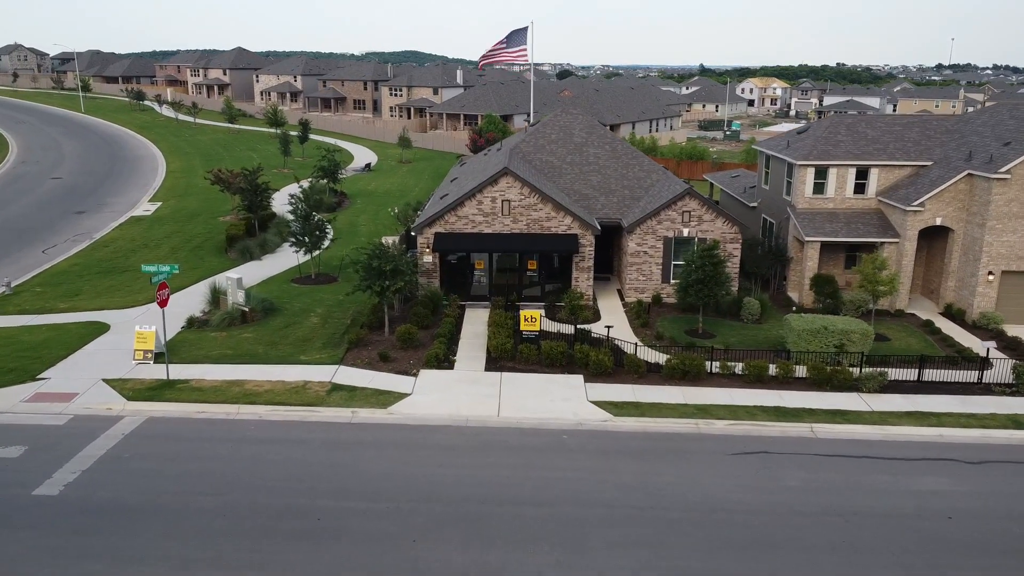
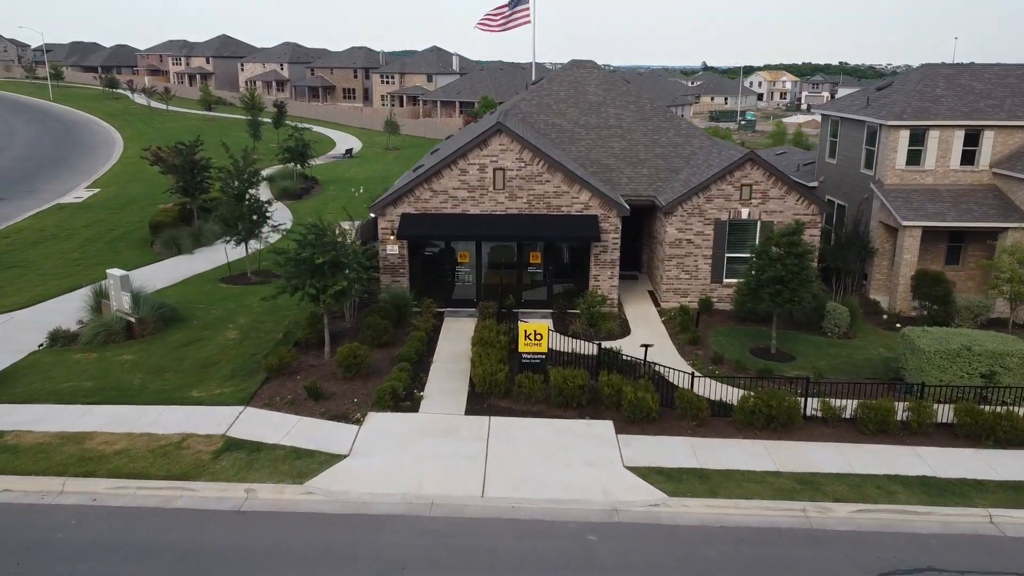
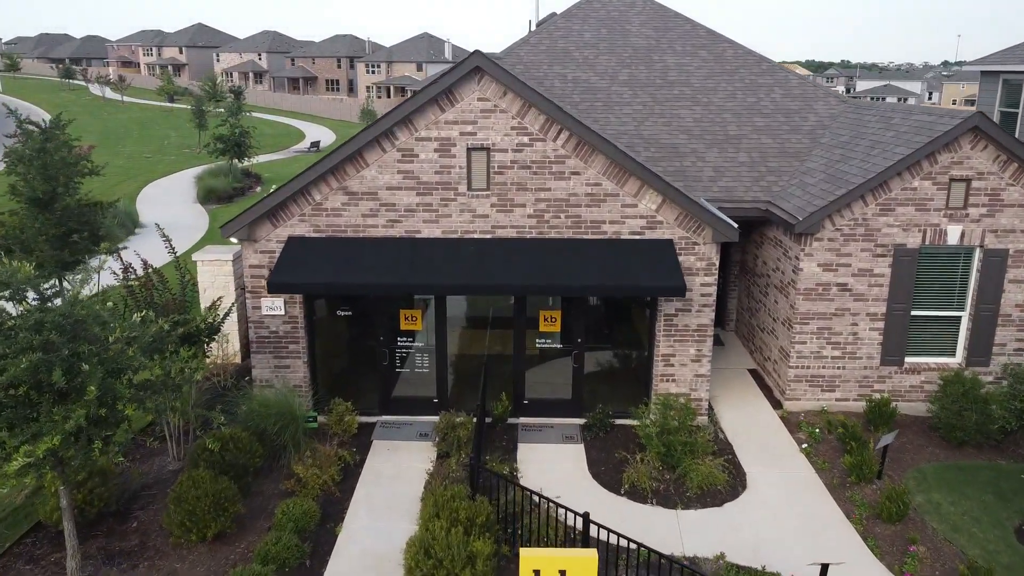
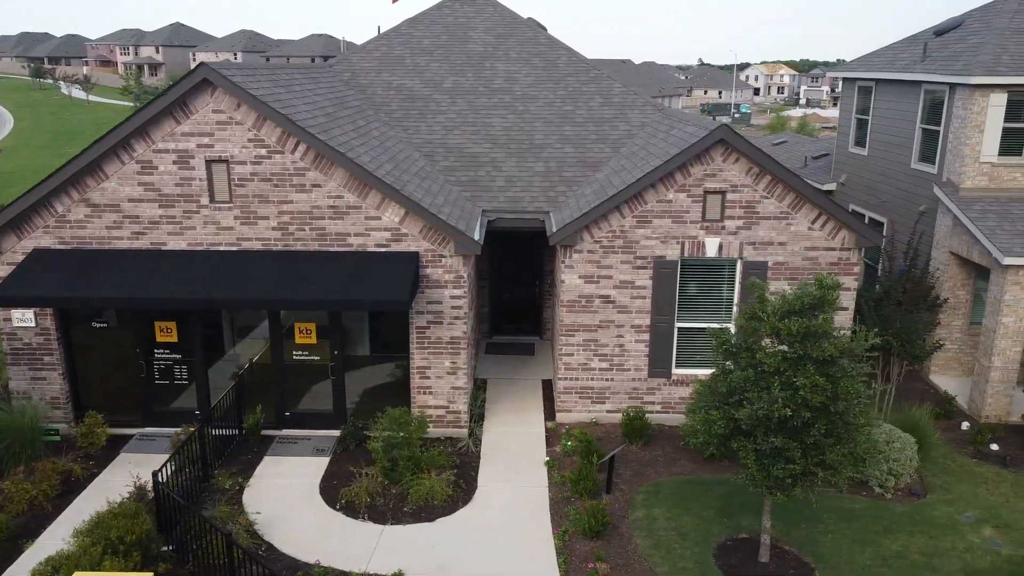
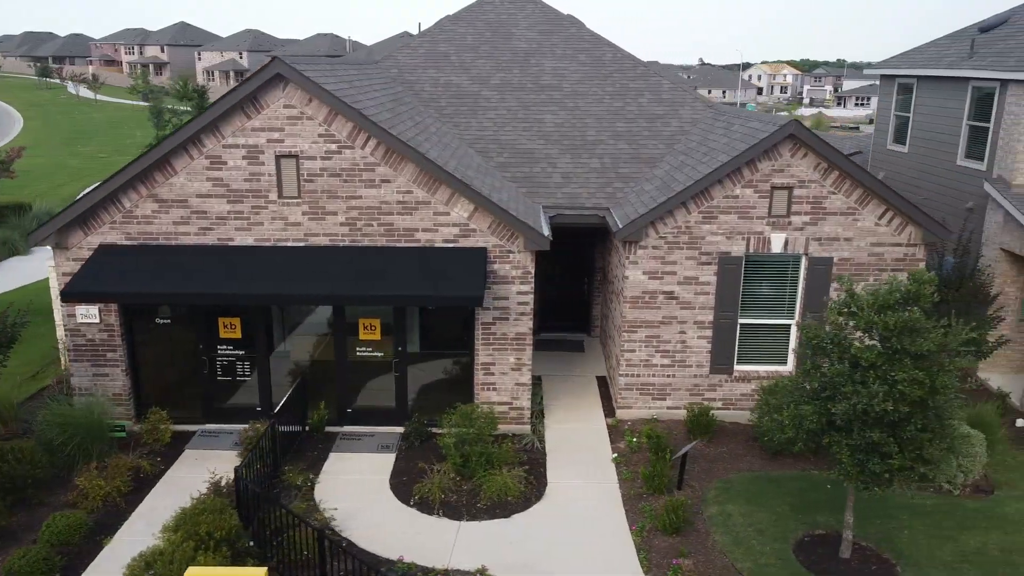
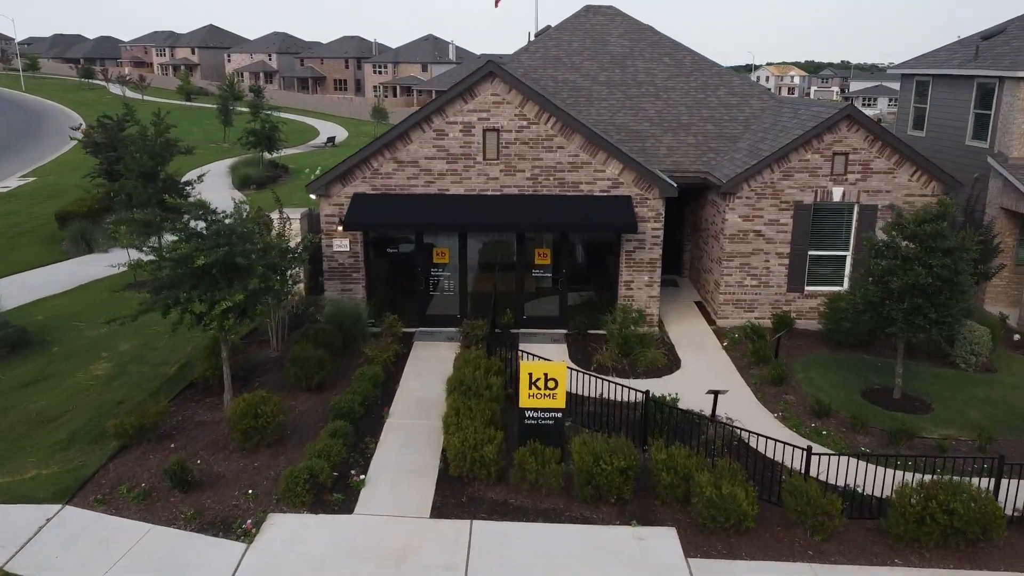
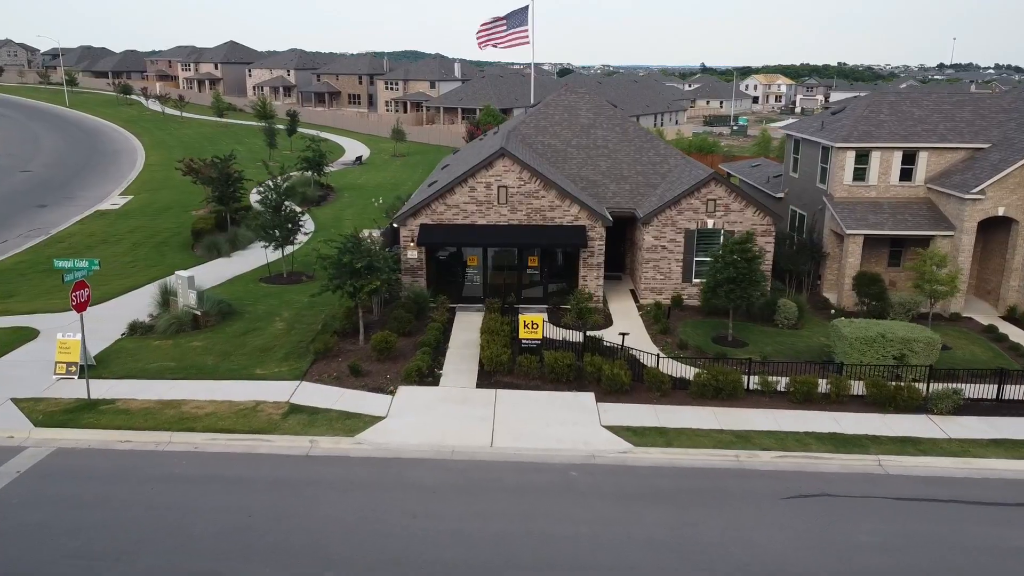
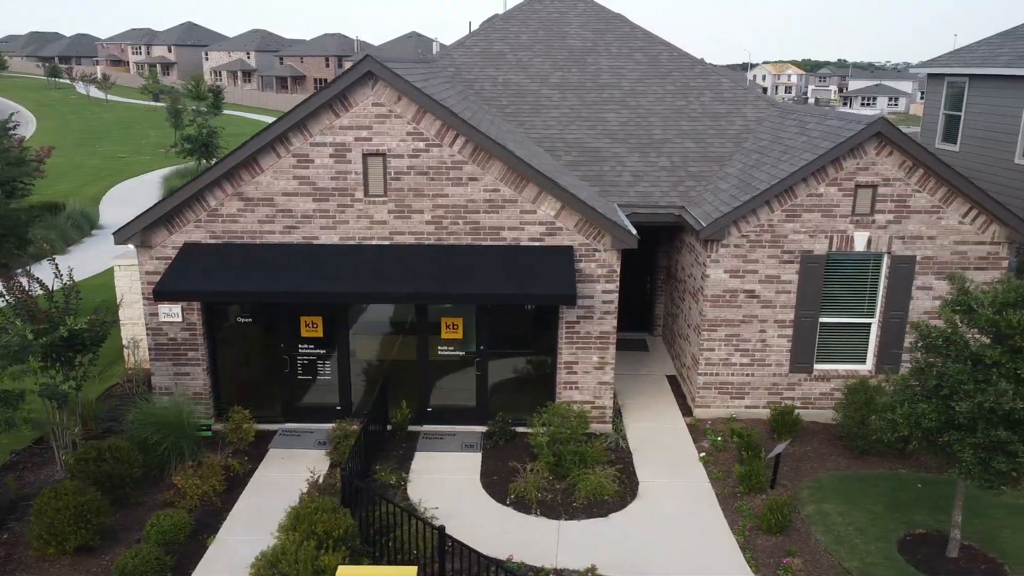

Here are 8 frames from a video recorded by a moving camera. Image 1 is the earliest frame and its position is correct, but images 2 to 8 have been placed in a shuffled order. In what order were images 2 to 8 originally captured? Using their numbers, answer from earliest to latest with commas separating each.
7, 2, 6, 3, 8, 5, 4
